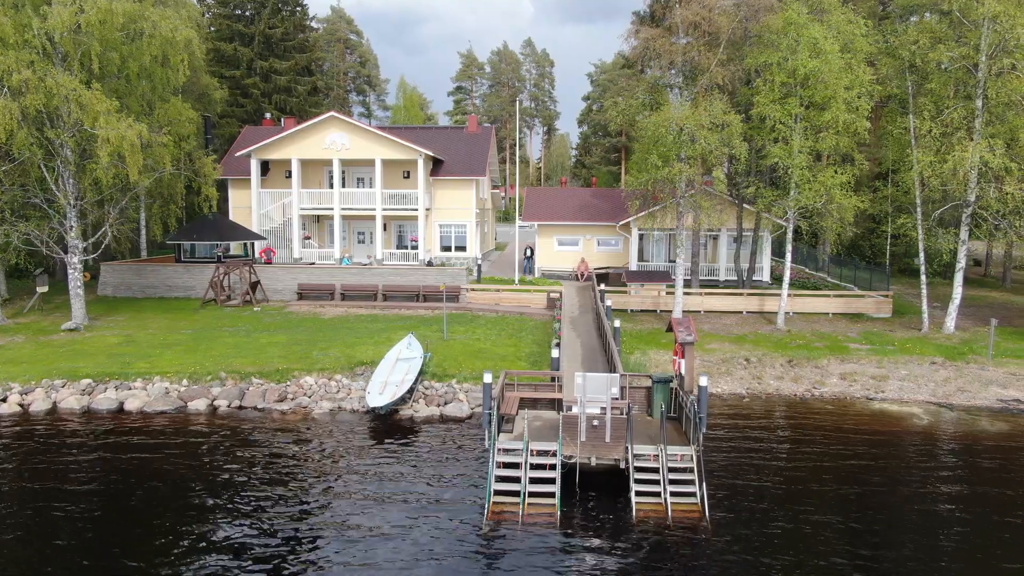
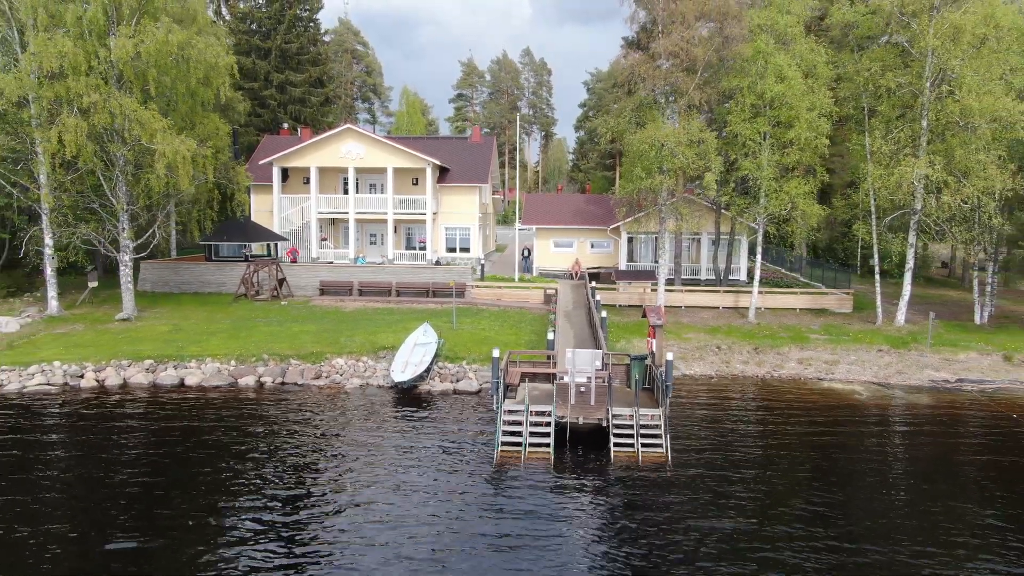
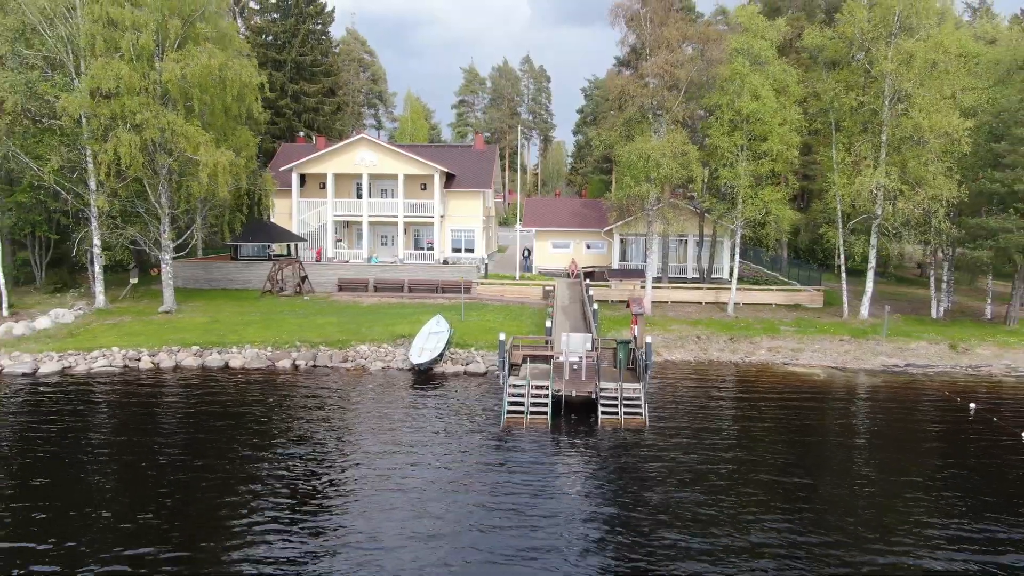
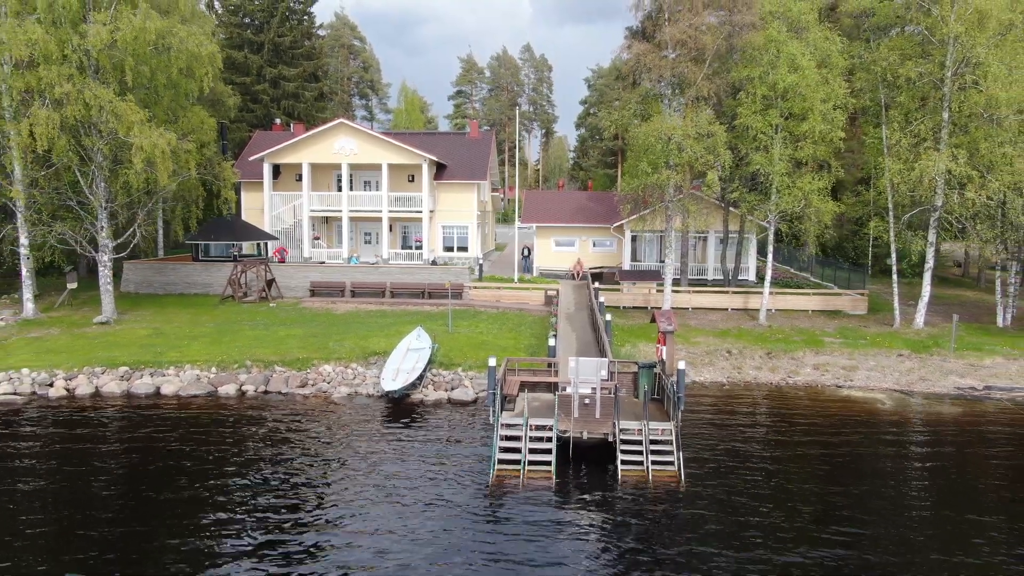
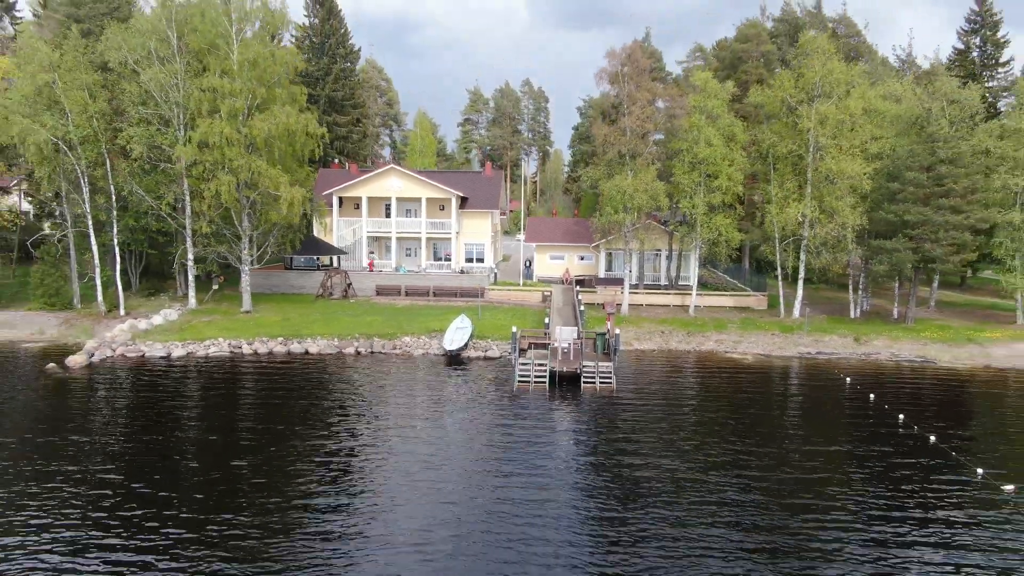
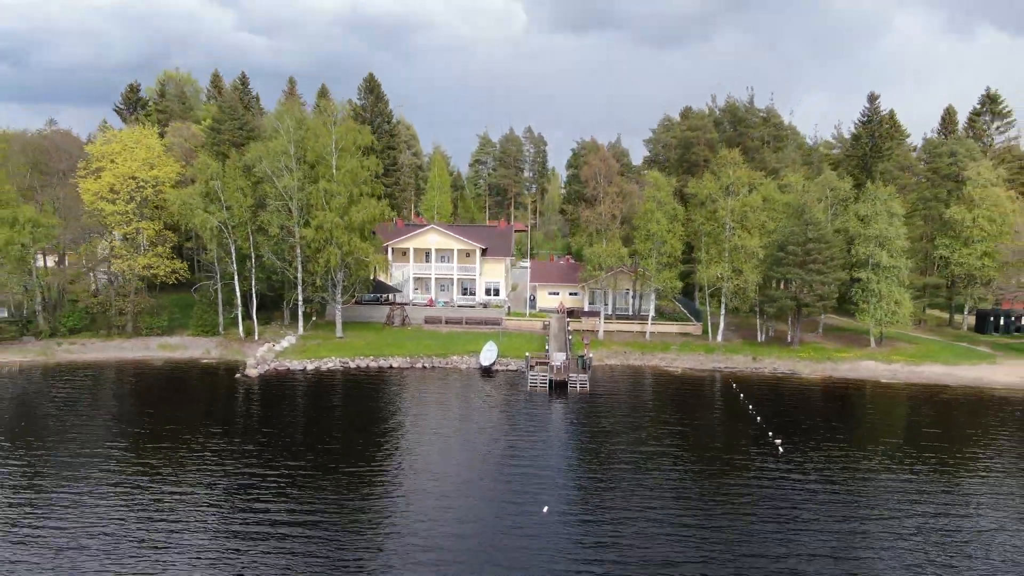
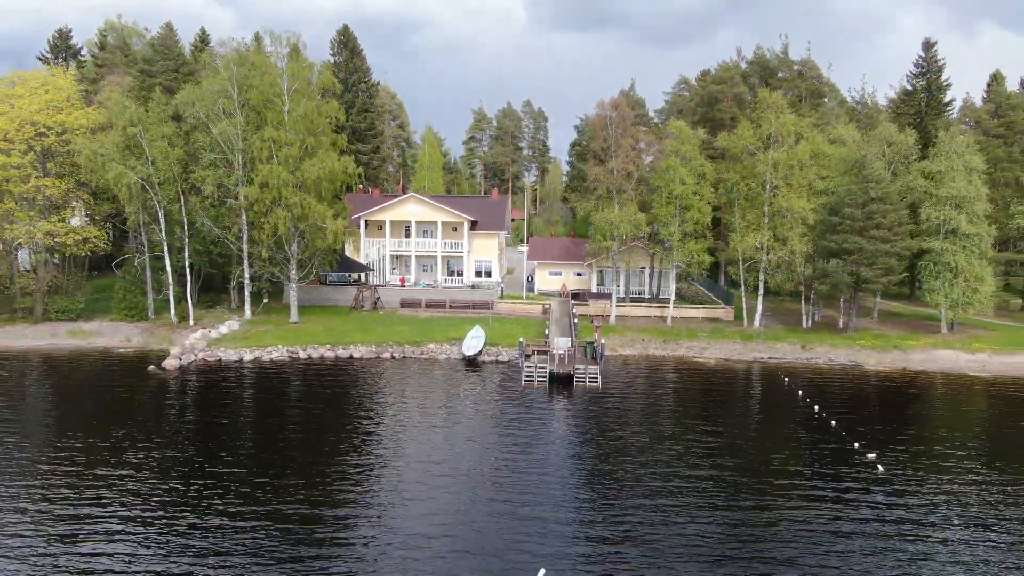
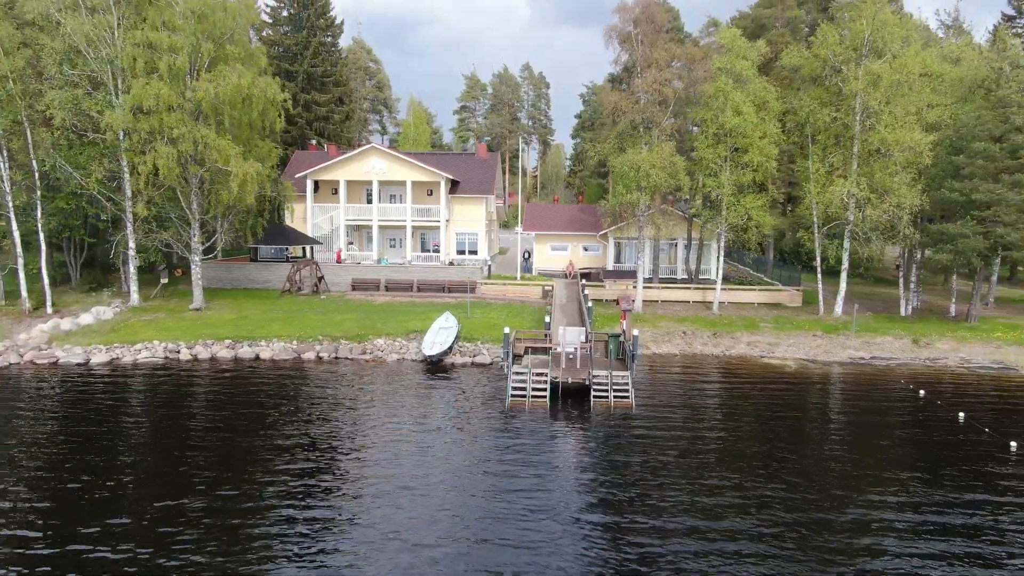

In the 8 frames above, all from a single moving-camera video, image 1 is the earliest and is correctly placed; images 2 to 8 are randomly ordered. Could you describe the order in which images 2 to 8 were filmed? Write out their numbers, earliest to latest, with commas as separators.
4, 2, 3, 8, 5, 7, 6
